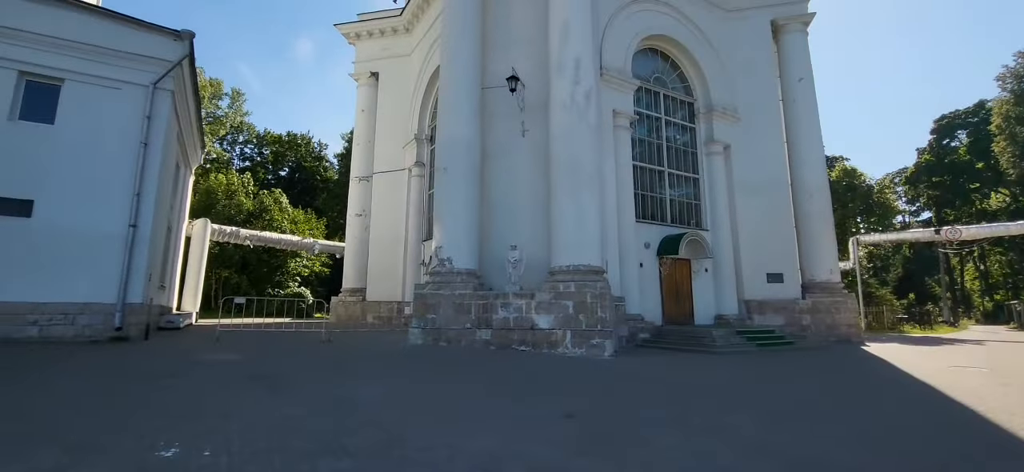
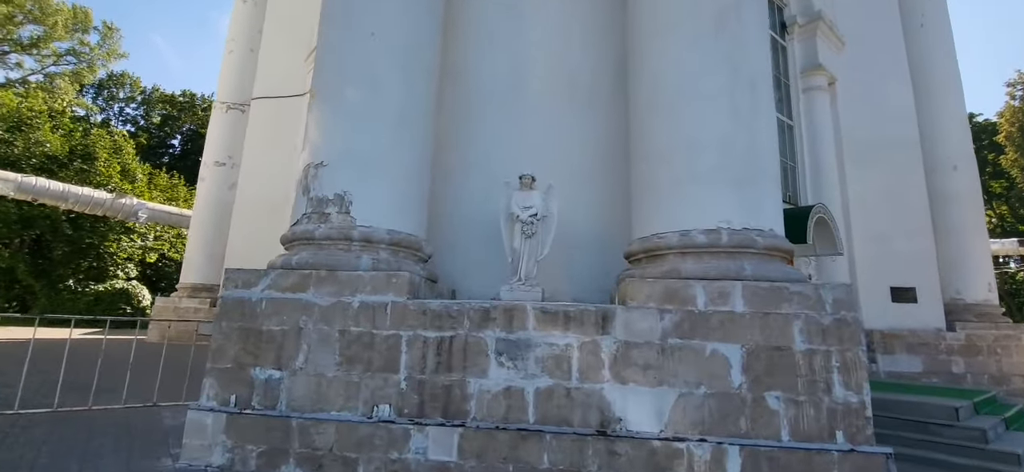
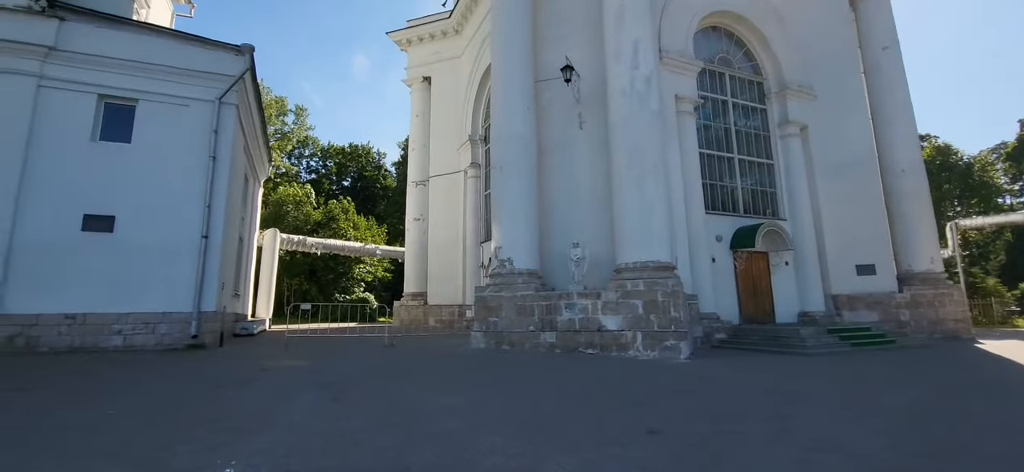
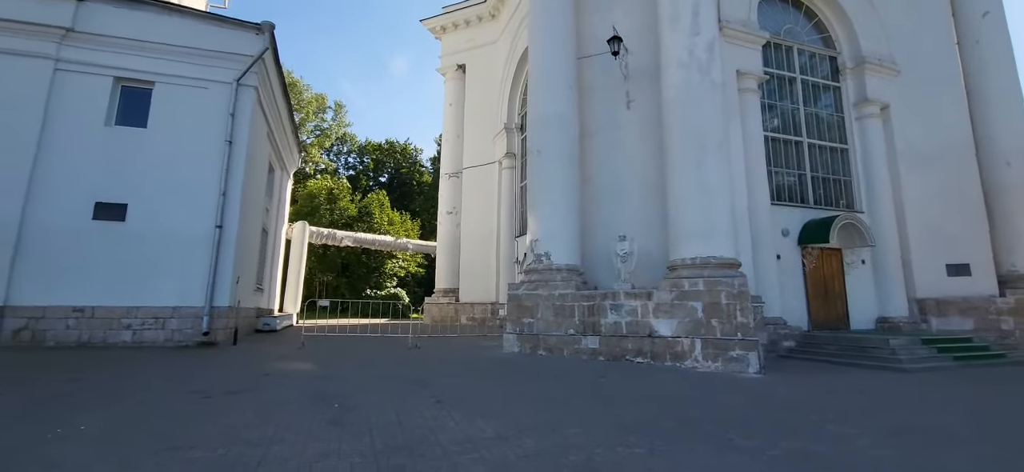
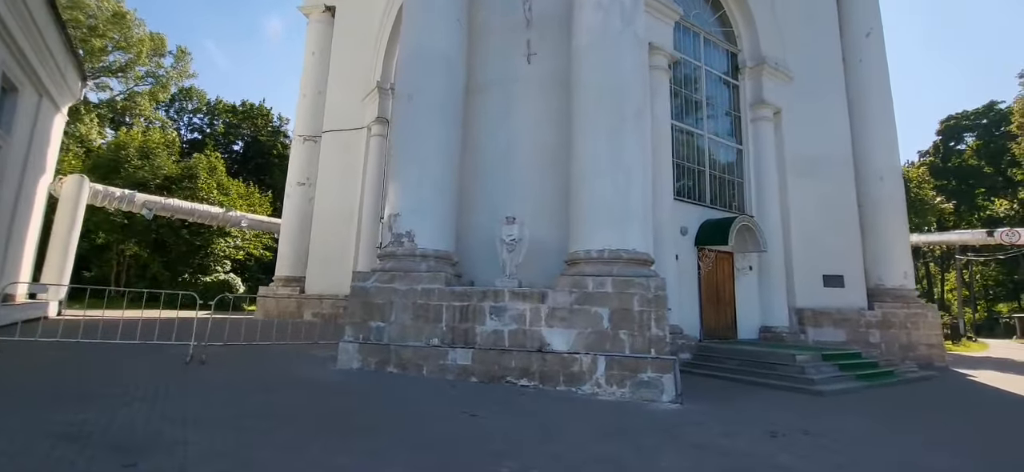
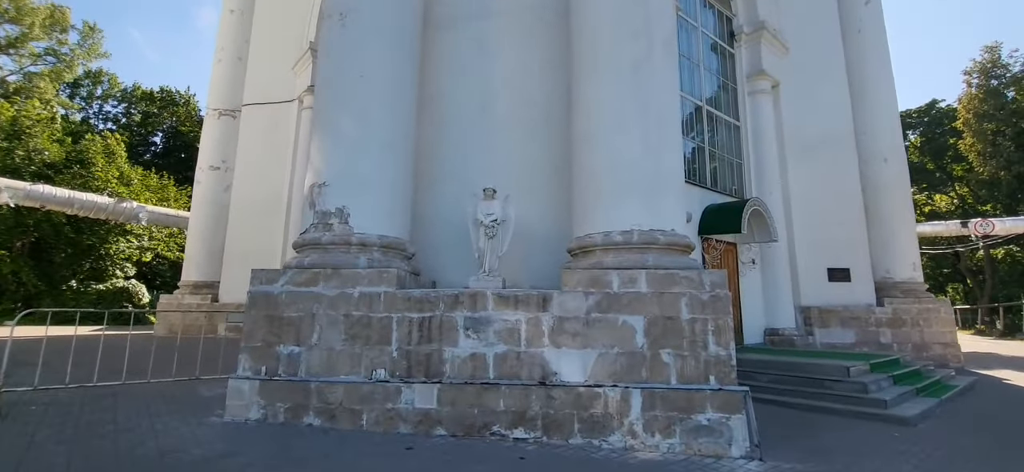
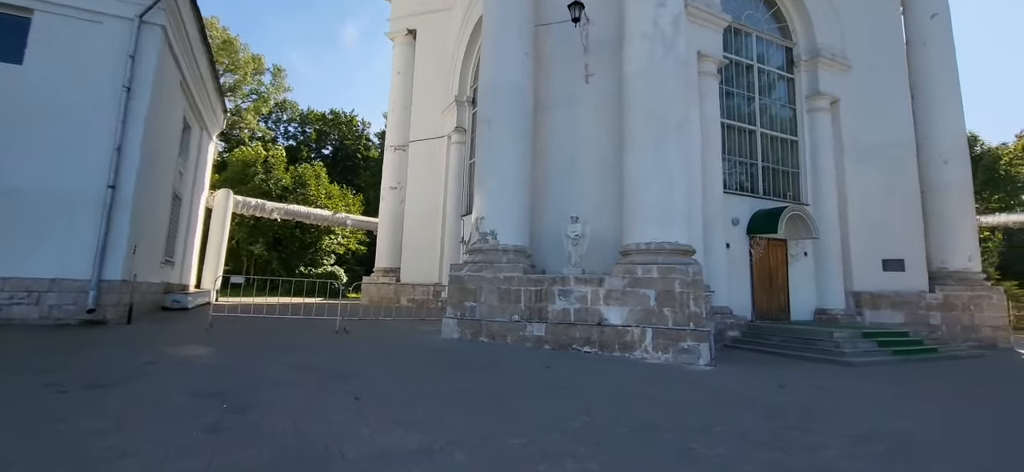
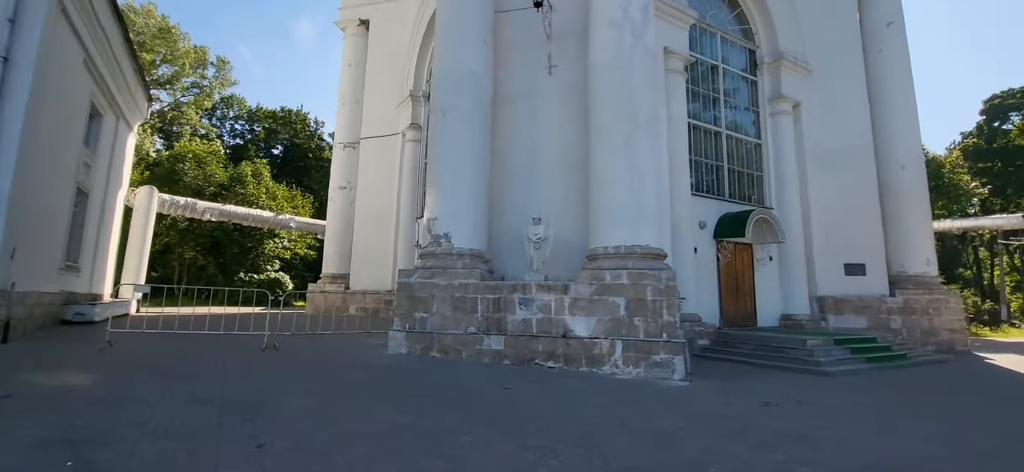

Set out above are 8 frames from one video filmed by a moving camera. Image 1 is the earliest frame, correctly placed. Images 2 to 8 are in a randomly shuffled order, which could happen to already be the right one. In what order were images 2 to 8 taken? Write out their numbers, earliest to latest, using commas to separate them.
3, 4, 7, 8, 5, 6, 2
